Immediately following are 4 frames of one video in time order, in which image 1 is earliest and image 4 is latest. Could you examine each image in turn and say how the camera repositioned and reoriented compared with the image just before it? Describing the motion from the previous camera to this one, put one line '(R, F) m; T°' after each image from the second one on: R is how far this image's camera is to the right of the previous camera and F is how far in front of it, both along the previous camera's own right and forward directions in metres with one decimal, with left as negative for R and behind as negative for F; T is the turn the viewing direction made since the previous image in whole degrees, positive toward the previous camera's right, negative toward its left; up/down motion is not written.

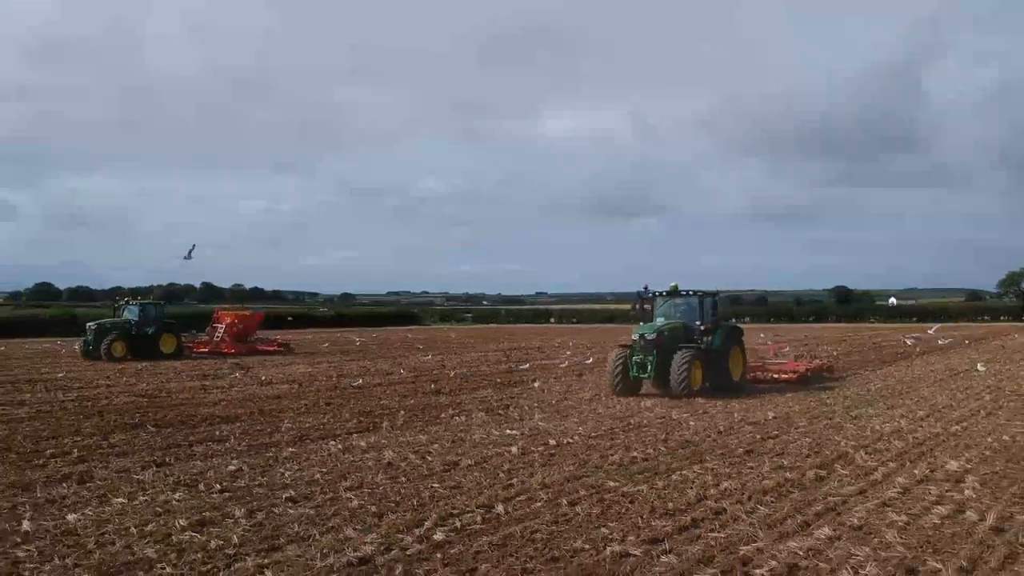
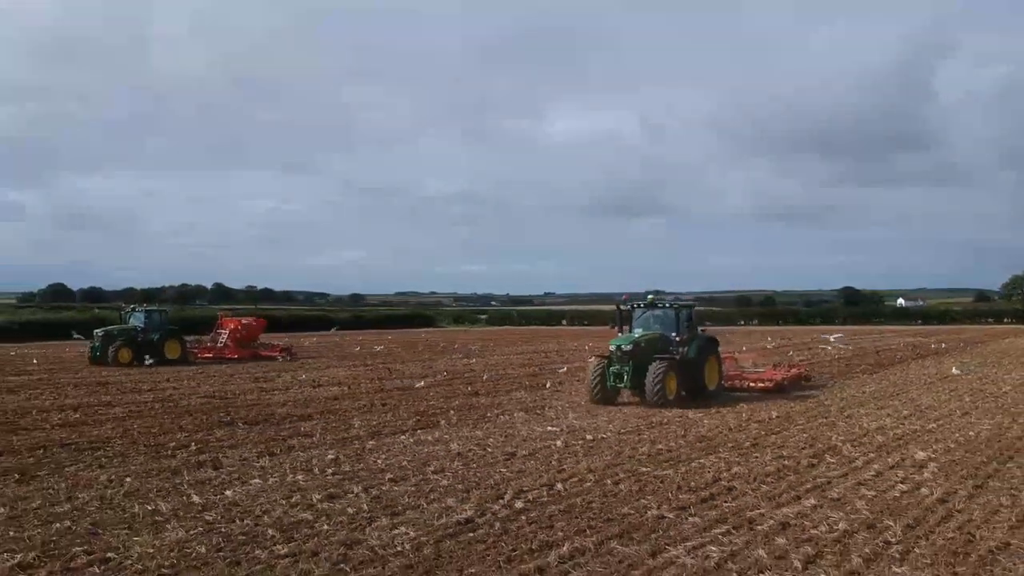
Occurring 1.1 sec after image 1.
(+0.2, -0.6) m; -1°
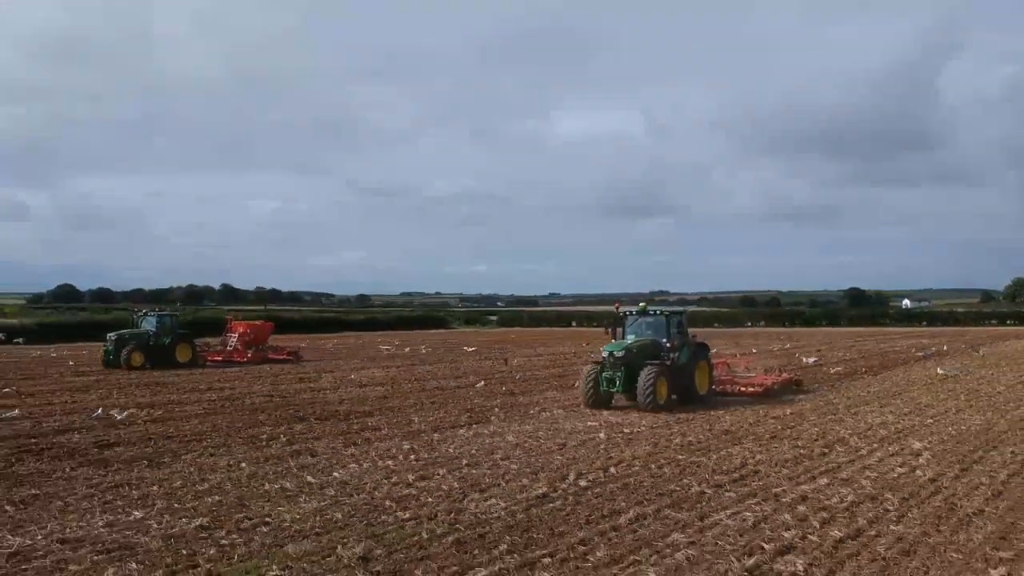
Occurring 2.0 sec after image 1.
(+0.1, -0.7) m; 0°
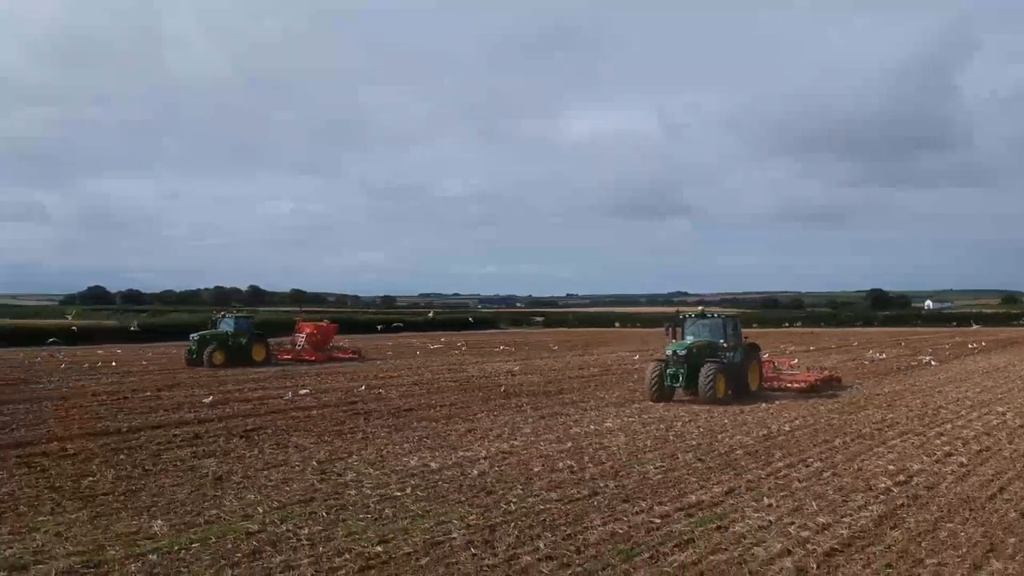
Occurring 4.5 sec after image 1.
(-1.5, -2.8) m; -1°
